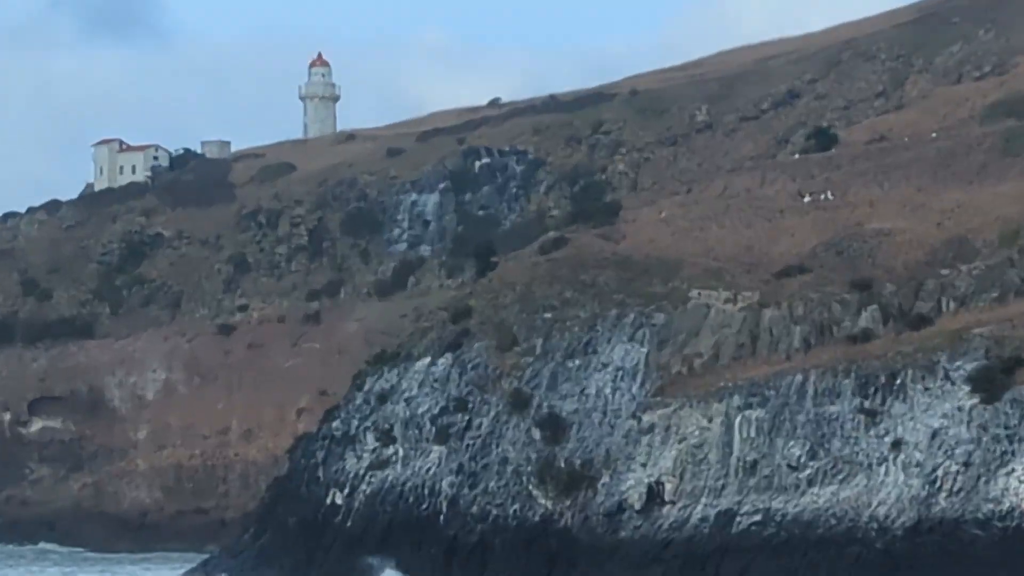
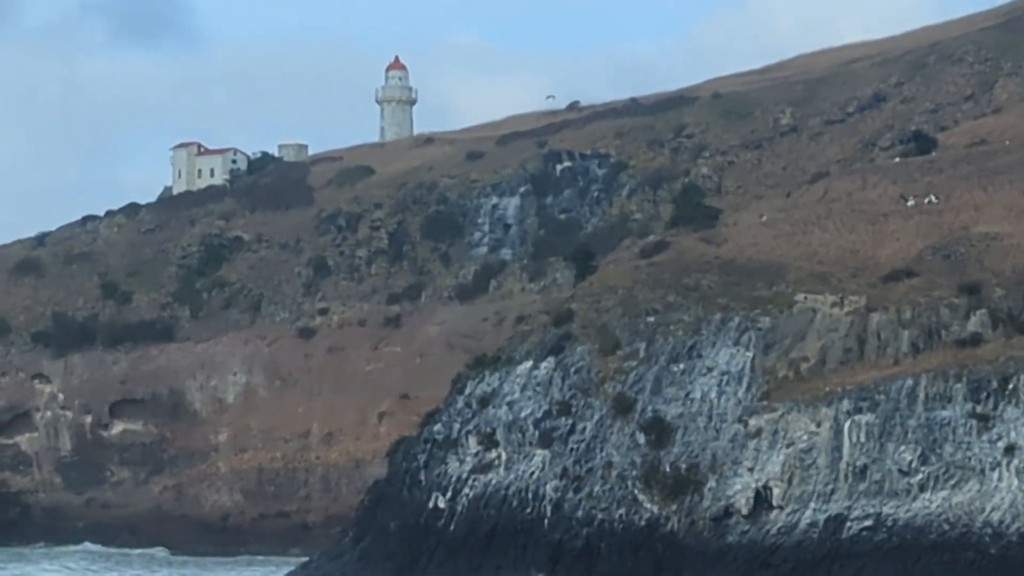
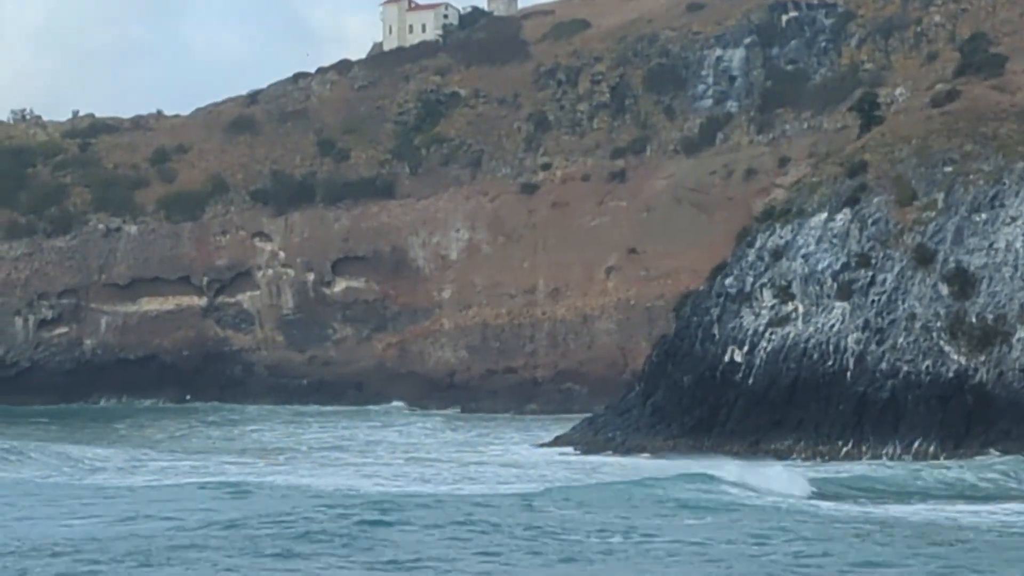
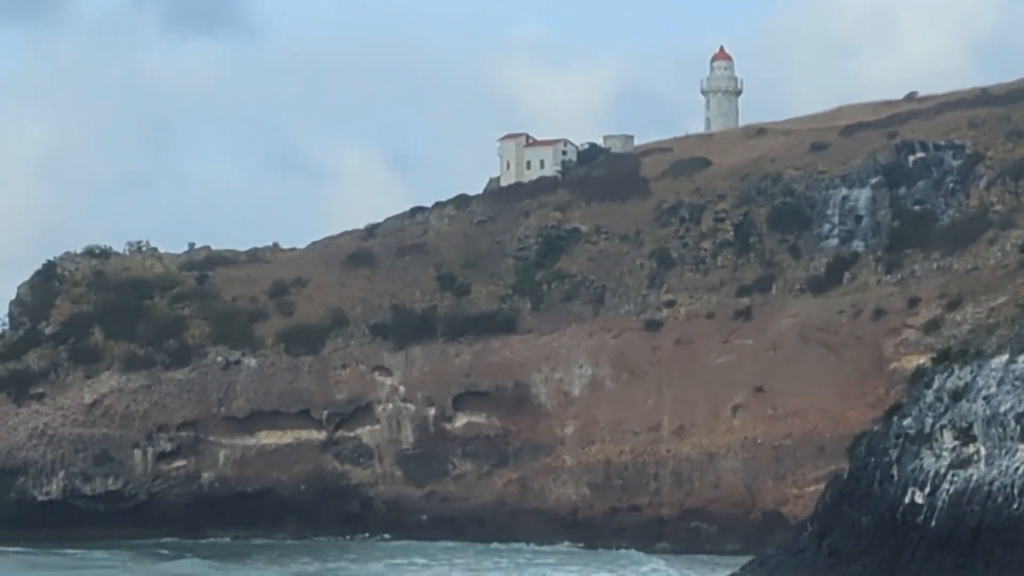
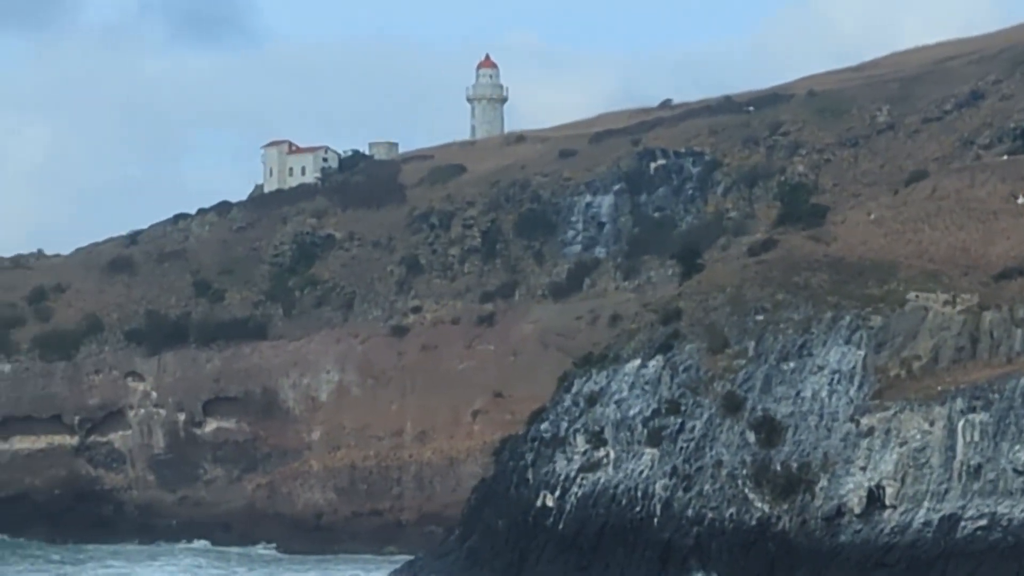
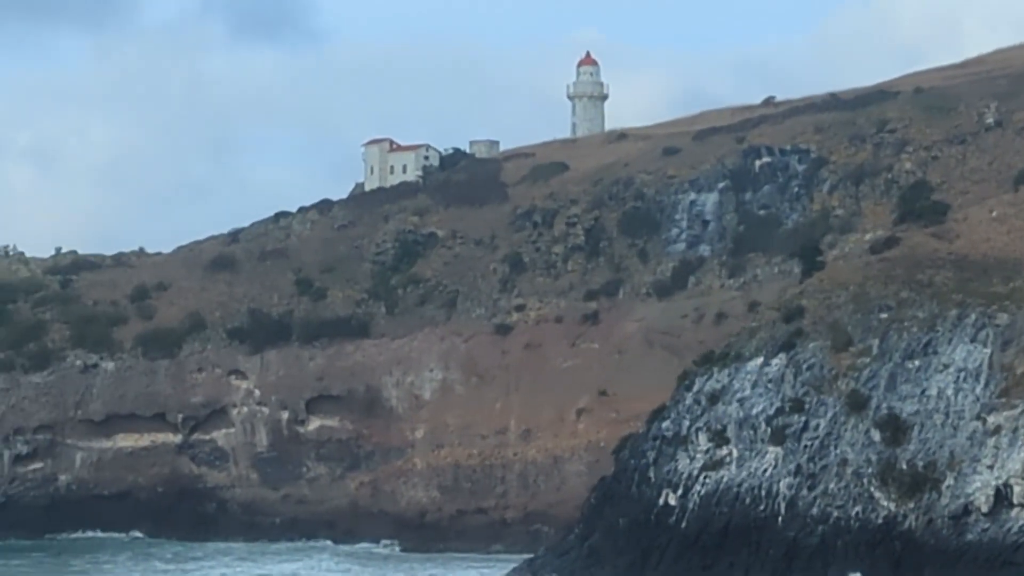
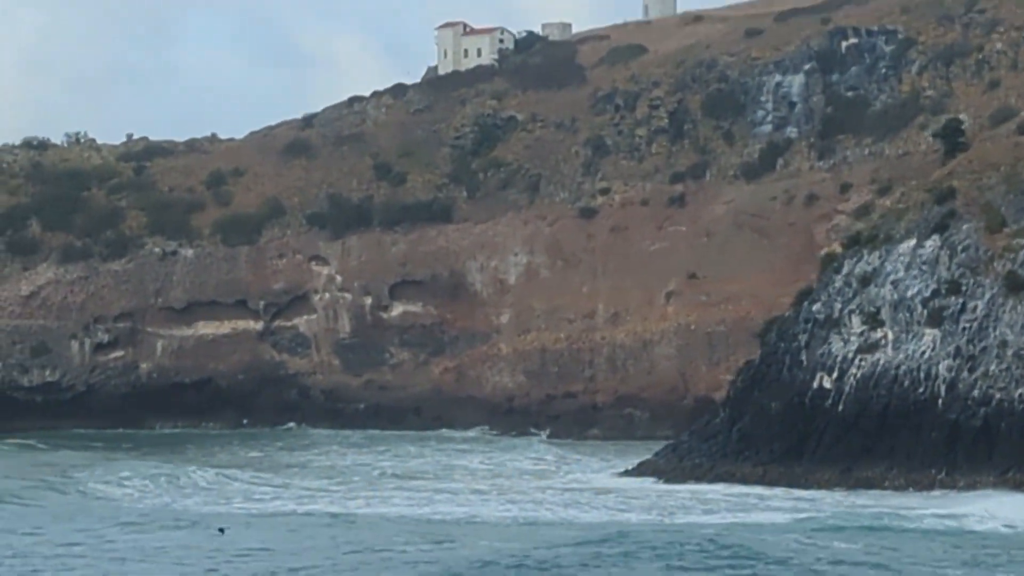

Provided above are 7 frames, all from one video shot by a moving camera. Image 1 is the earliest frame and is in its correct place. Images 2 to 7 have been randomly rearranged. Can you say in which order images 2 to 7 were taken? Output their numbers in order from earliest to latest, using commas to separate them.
2, 5, 6, 3, 7, 4
